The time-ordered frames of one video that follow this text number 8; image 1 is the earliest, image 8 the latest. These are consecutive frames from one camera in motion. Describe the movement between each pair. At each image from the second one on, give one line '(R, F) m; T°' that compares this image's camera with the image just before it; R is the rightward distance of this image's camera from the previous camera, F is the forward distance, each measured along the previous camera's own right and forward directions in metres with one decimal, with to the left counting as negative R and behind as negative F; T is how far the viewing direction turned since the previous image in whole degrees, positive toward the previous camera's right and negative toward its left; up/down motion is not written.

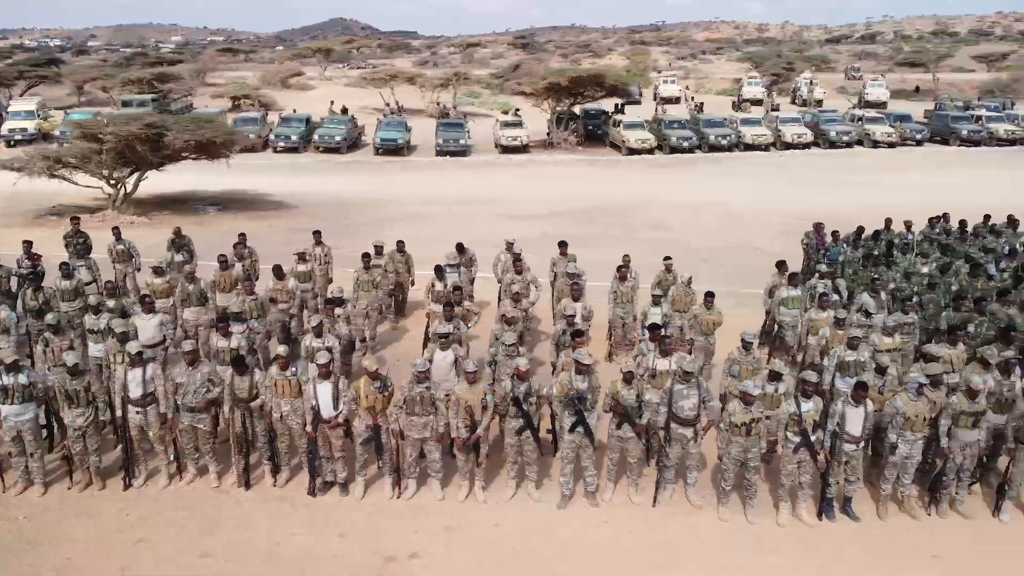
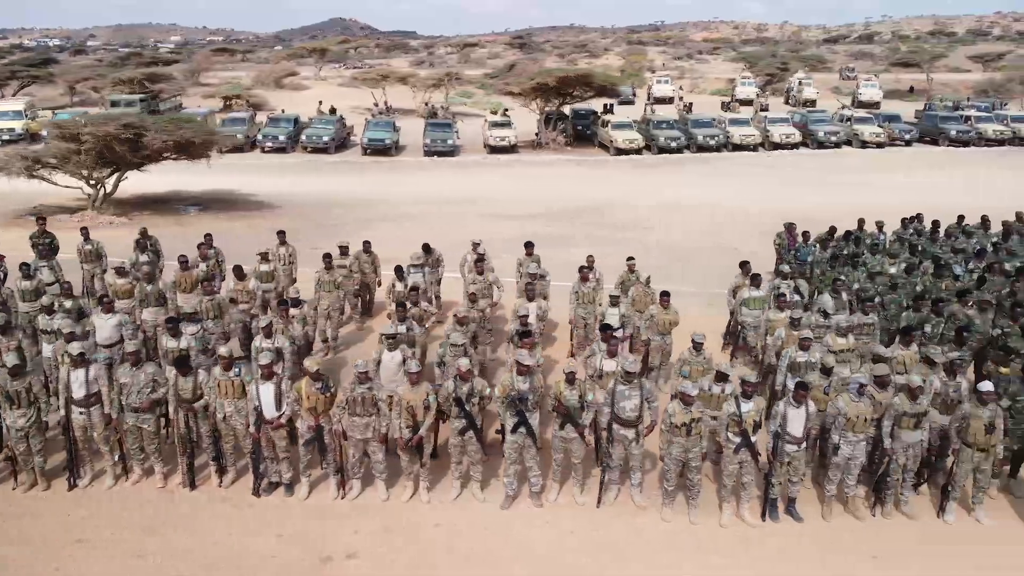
(+0.5, 0.0) m; 0°
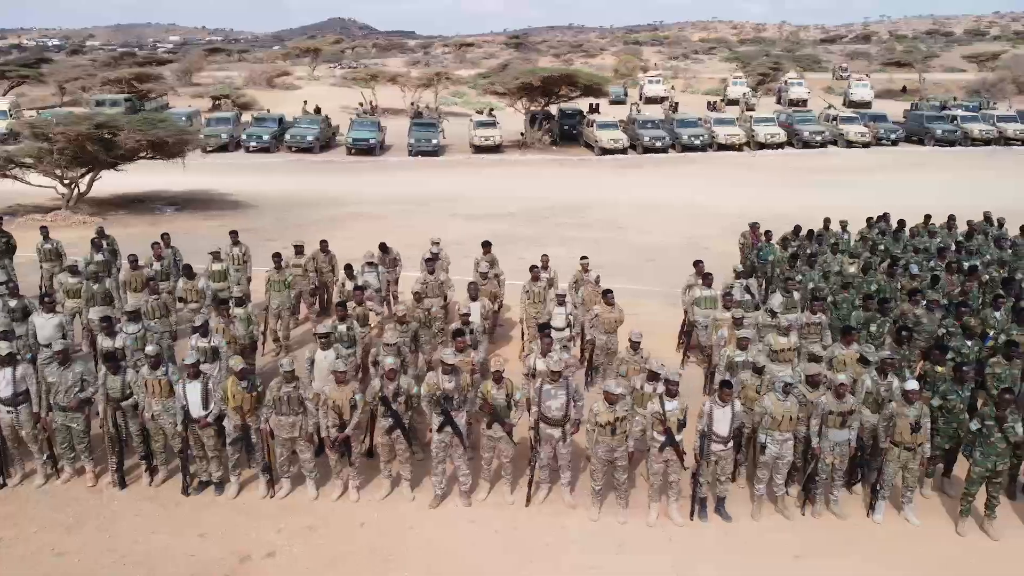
(+0.6, 0.0) m; 0°
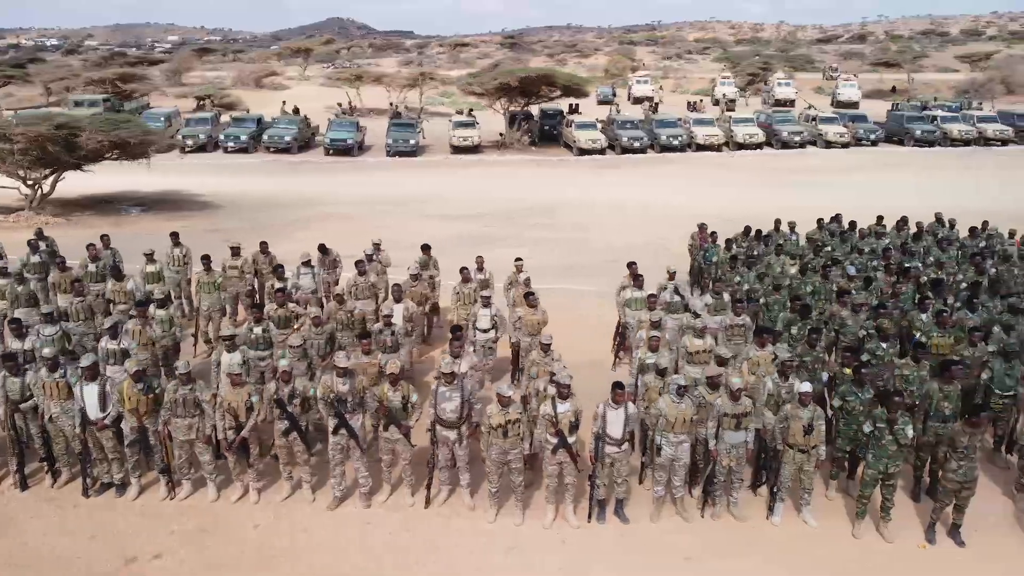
(+0.9, 0.0) m; 0°
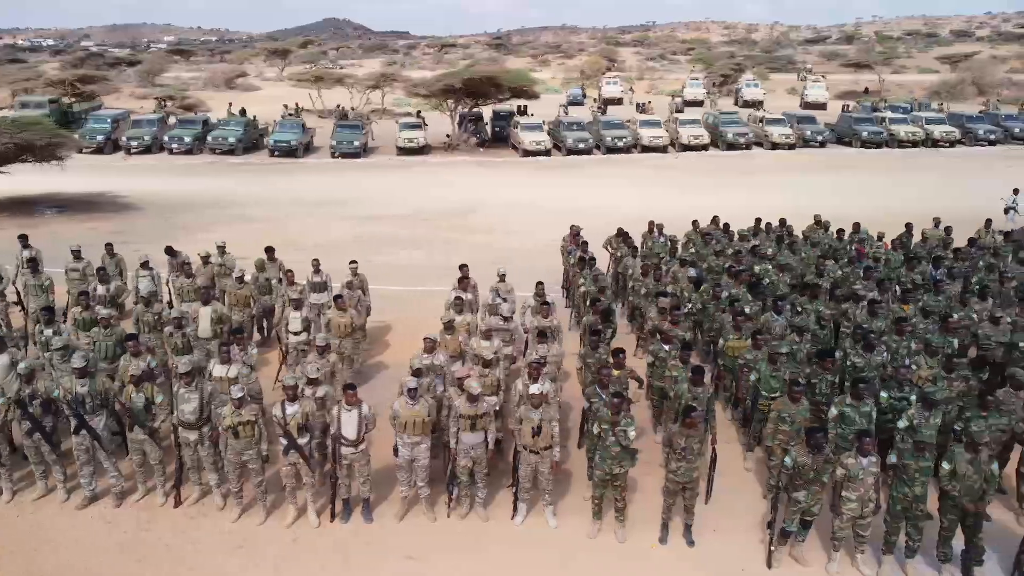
(+2.3, -0.1) m; 0°
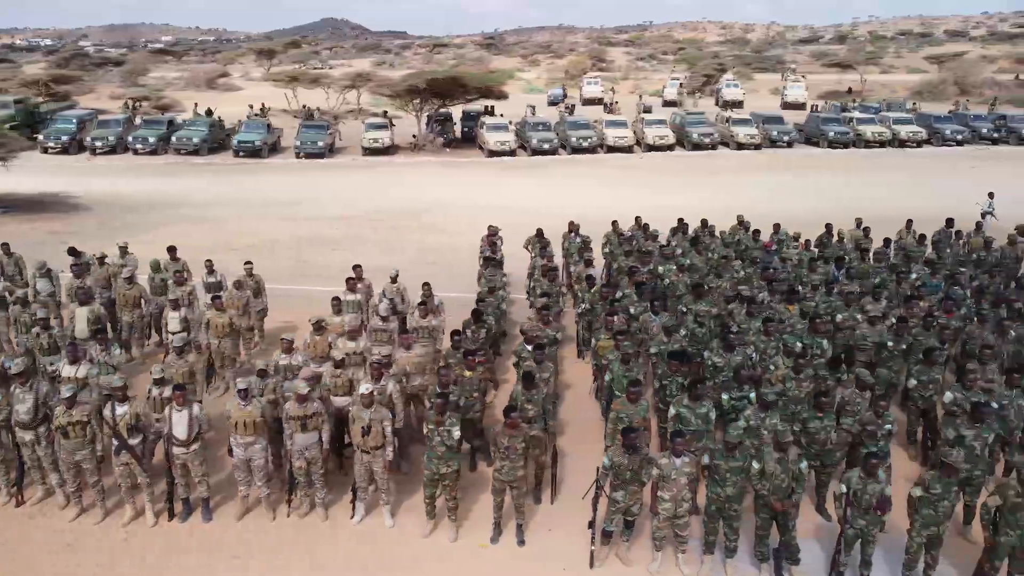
(+1.5, 0.0) m; 0°
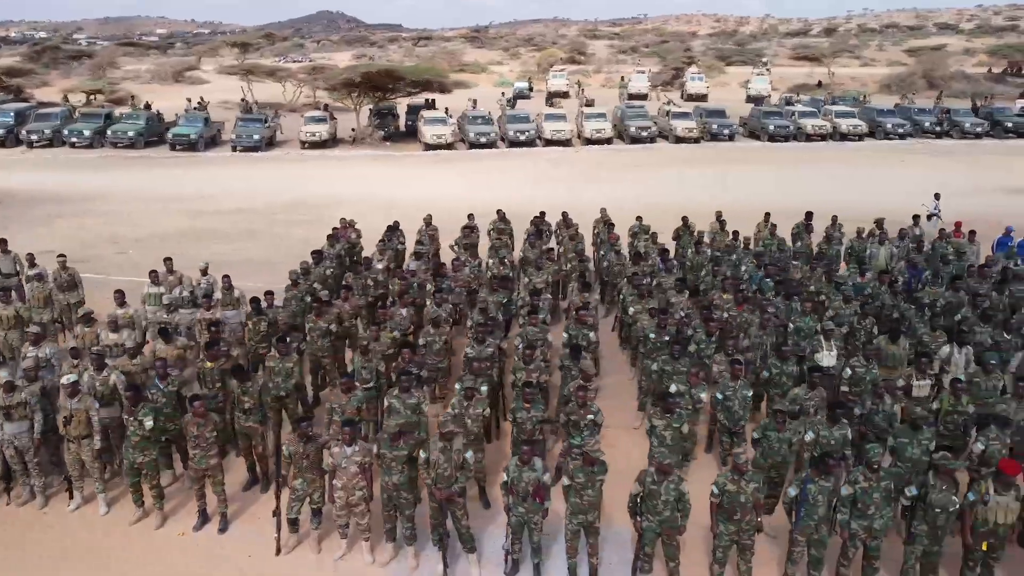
(+2.6, -0.1) m; 0°
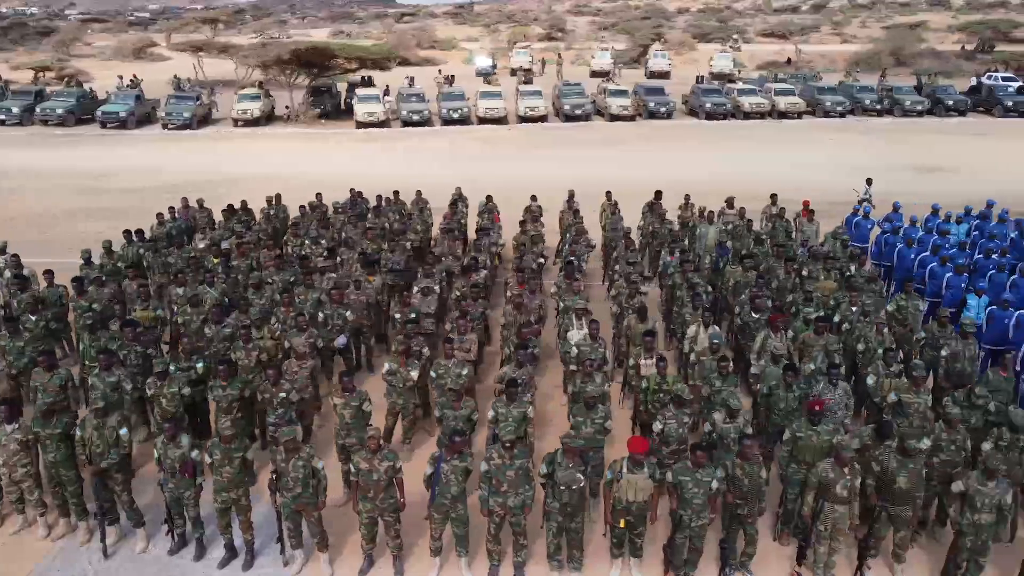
(+2.8, -0.1) m; 0°
